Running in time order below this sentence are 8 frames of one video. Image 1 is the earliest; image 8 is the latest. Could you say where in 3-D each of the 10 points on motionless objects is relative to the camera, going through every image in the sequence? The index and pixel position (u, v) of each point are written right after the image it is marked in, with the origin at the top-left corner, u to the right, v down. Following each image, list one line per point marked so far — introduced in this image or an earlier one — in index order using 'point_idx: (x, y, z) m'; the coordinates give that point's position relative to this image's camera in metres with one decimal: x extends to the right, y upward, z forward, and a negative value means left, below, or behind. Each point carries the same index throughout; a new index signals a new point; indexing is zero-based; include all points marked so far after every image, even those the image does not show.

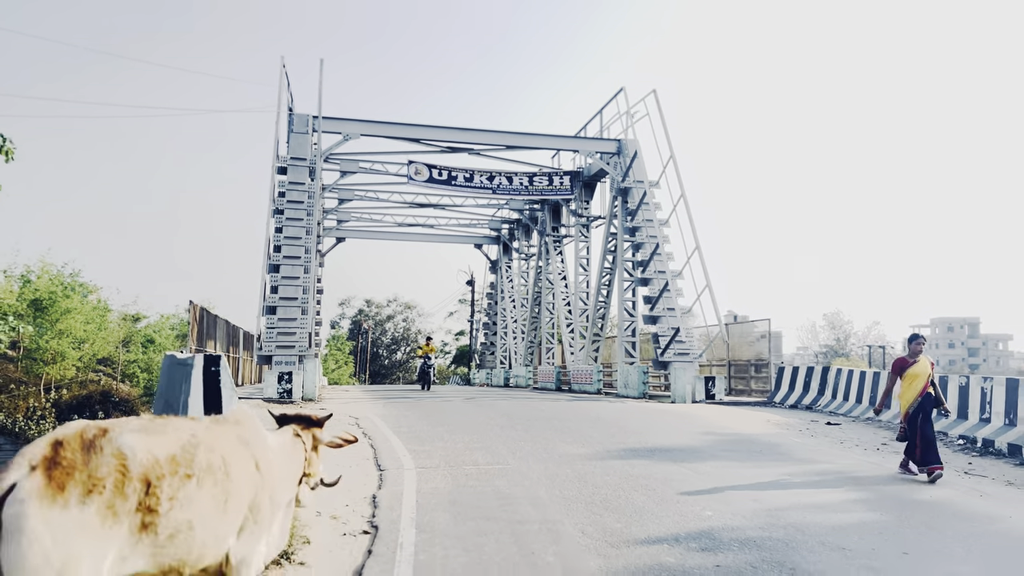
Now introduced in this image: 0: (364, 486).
0: (-1.3, -1.8, +7.3) m
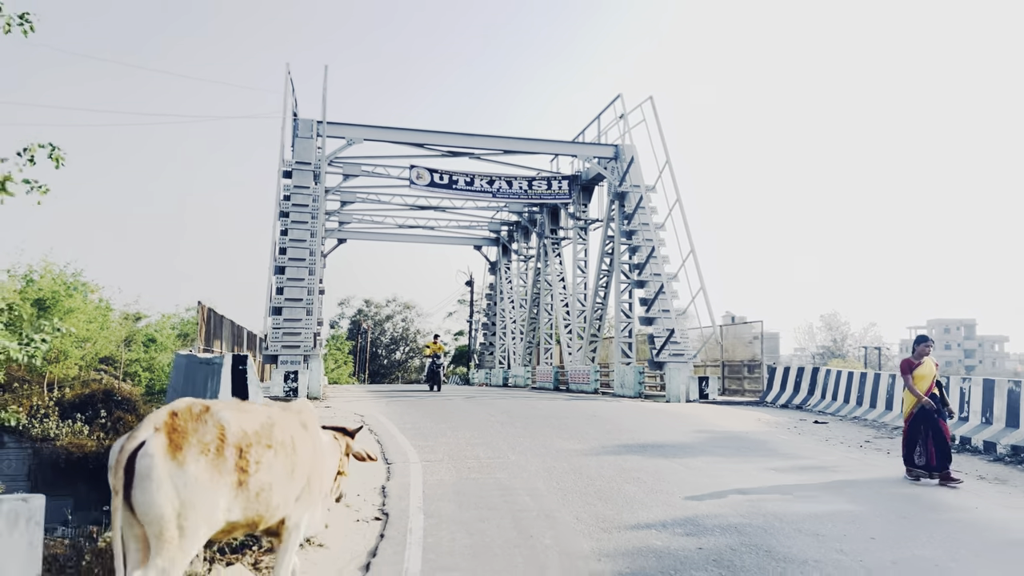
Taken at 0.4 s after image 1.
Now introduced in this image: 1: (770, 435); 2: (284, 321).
0: (-1.3, -1.9, +7.7) m
1: (+3.9, -2.2, +11.8) m
2: (-5.6, -0.8, +19.8) m
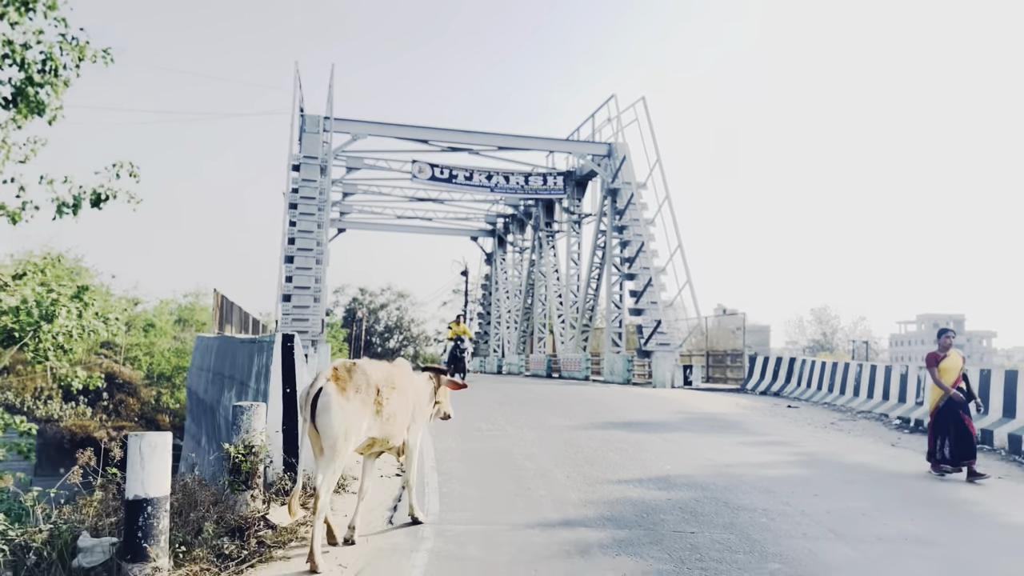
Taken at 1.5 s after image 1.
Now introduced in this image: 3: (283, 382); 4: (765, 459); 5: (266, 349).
0: (-1.4, -1.8, +8.9) m
1: (+3.8, -2.1, +13.0) m
2: (-5.7, -0.5, +20.9) m
3: (-1.9, -0.8, +6.6) m
4: (+2.8, -1.9, +8.9) m
5: (-2.1, -0.5, +7.0) m
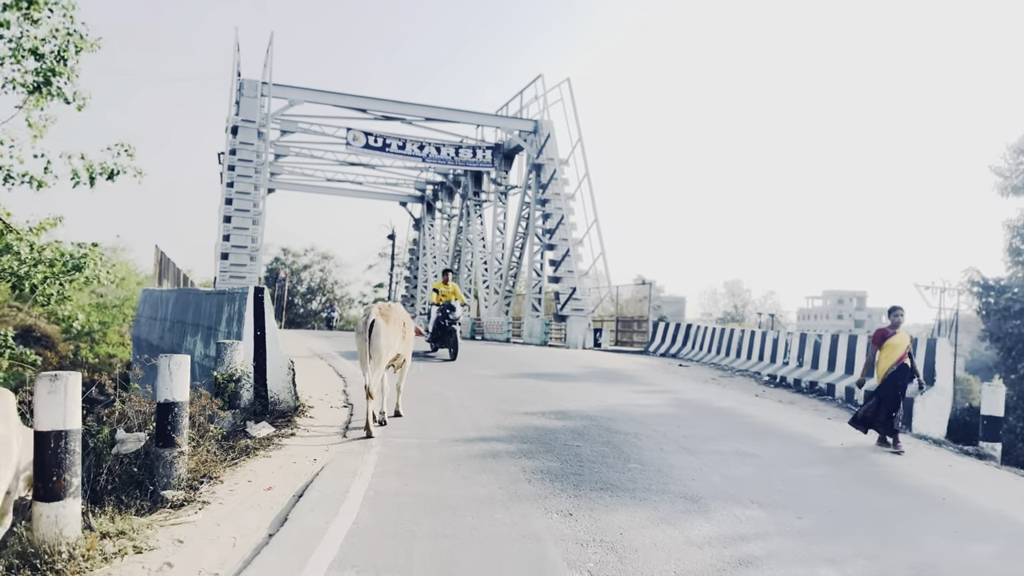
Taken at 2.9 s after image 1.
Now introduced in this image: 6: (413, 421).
0: (-2.3, -1.3, +10.4) m
1: (+2.4, -1.6, +15.0) m
2: (-7.6, +0.6, +21.9) m
3: (-2.6, -0.4, +8.1) m
4: (+1.8, -1.5, +10.9) m
5: (-2.9, -0.1, +8.4) m
6: (-1.0, -1.4, +8.3) m
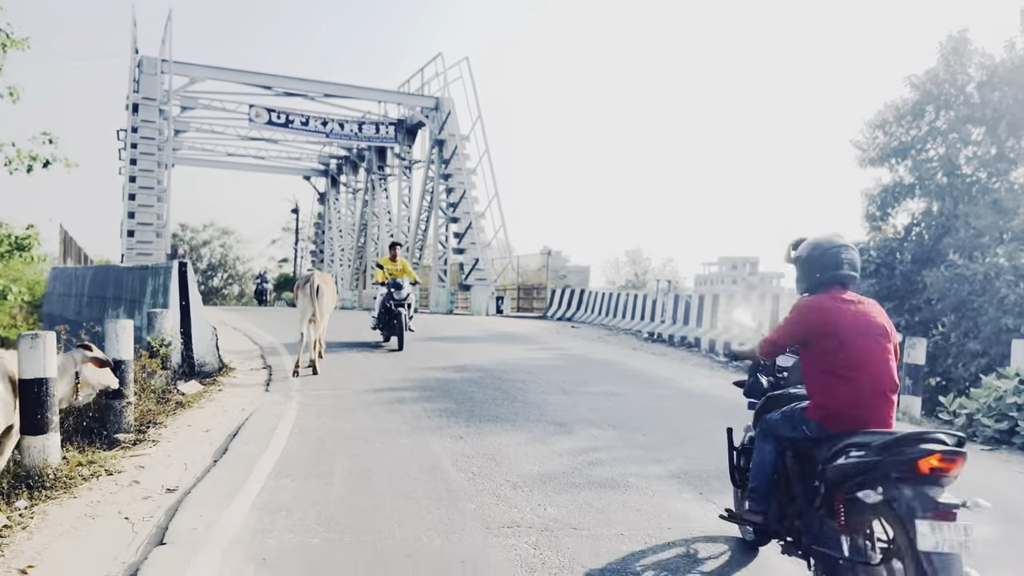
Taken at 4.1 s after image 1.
0: (-3.7, -0.9, +11.3) m
1: (+0.5, -0.9, +16.5) m
2: (-10.3, +1.2, +22.1) m
3: (-3.7, -0.1, +8.9) m
4: (+0.4, -1.1, +12.3) m
5: (-4.0, +0.2, +9.2) m
6: (-2.2, -1.1, +9.4) m
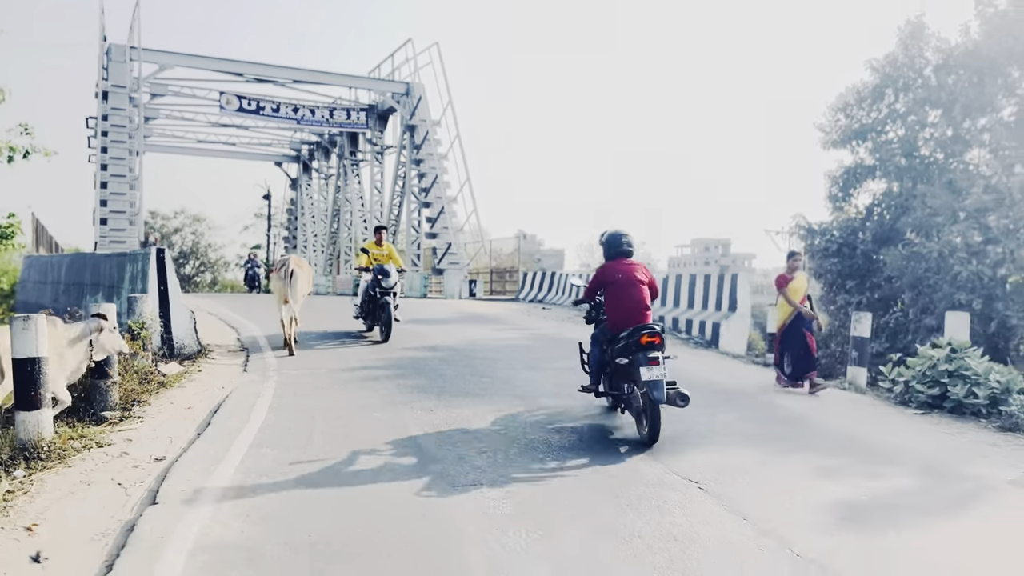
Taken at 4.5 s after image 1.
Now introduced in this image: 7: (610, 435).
0: (-4.1, -0.7, +11.6) m
1: (-0.1, -0.6, +16.9) m
2: (-11.1, +1.6, +22.2) m
3: (-4.1, +0.1, +9.2) m
4: (-0.1, -0.8, +12.7) m
5: (-4.4, +0.3, +9.5) m
6: (-2.5, -0.9, +9.8) m
7: (+0.8, -1.2, +6.5) m
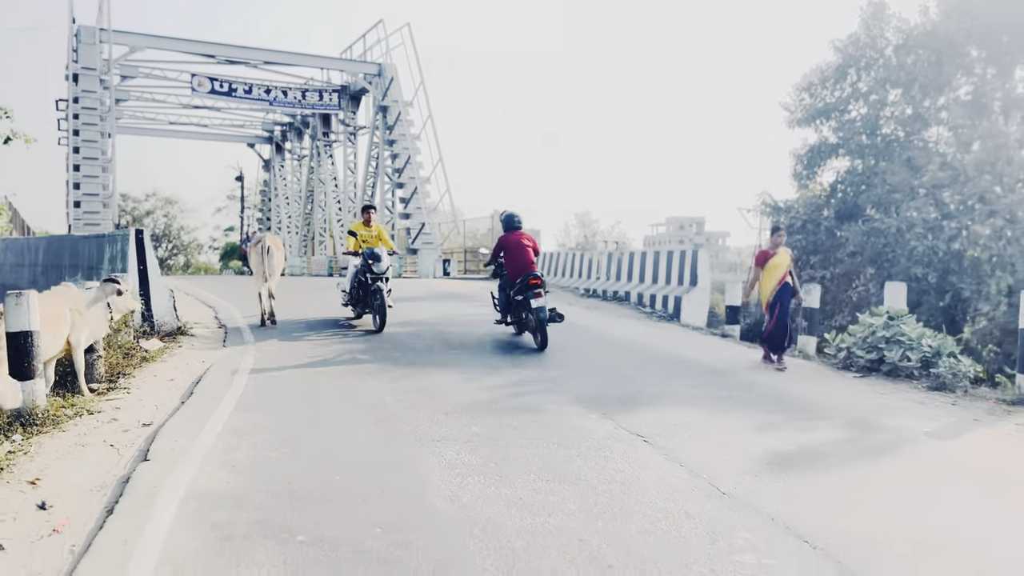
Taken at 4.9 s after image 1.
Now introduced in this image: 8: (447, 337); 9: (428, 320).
0: (-4.6, -0.4, +12.0) m
1: (-0.7, -0.1, +17.4) m
2: (-11.9, +2.1, +22.2) m
3: (-4.5, +0.3, +9.6) m
4: (-0.6, -0.4, +13.2) m
5: (-4.8, +0.6, +9.8) m
6: (-2.9, -0.6, +10.2) m
7: (+0.5, -1.0, +7.0) m
8: (-0.8, -0.6, +10.2) m
9: (-1.3, -0.4, +11.9) m
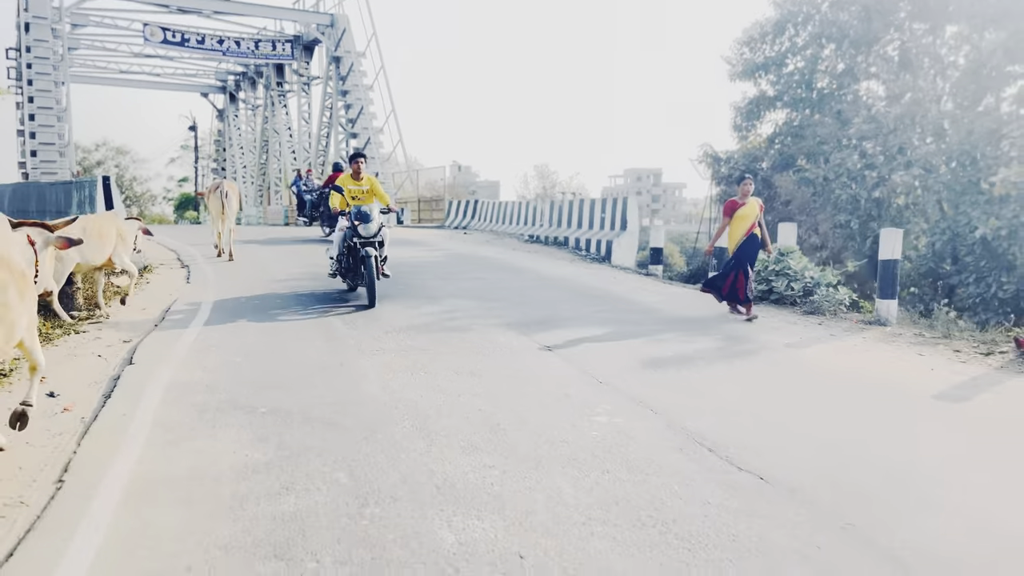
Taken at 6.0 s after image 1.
0: (-5.5, +0.5, +12.8) m
1: (-1.9, +1.1, +18.3) m
2: (-13.3, +3.5, +22.5) m
3: (-5.3, +1.1, +10.4) m
4: (-1.5, +0.6, +14.2) m
5: (-5.6, +1.4, +10.6) m
6: (-3.8, +0.2, +11.1) m
7: (-0.2, -0.3, +8.1) m
8: (-1.7, +0.2, +11.3) m
9: (-2.2, +0.5, +12.9) m
